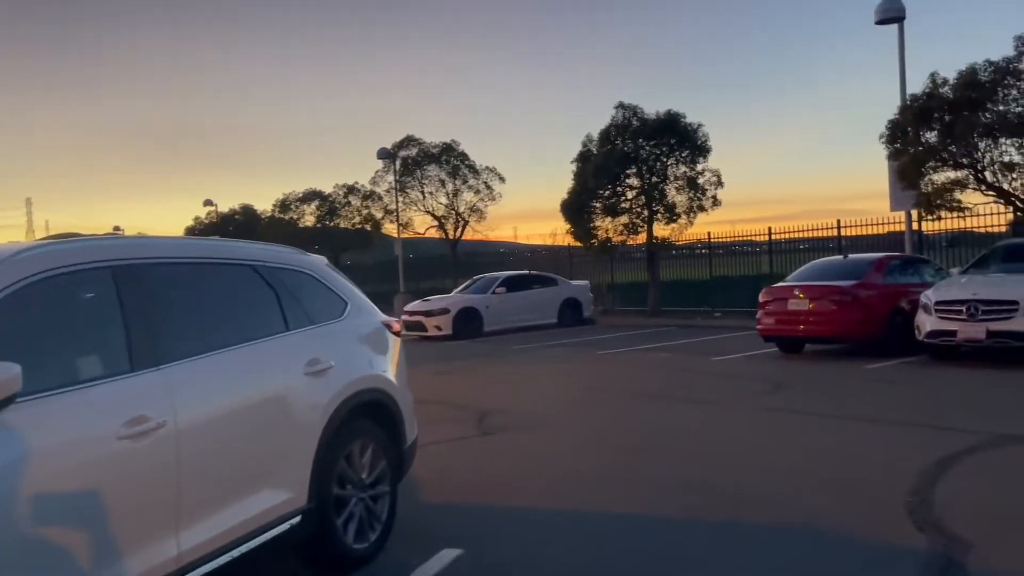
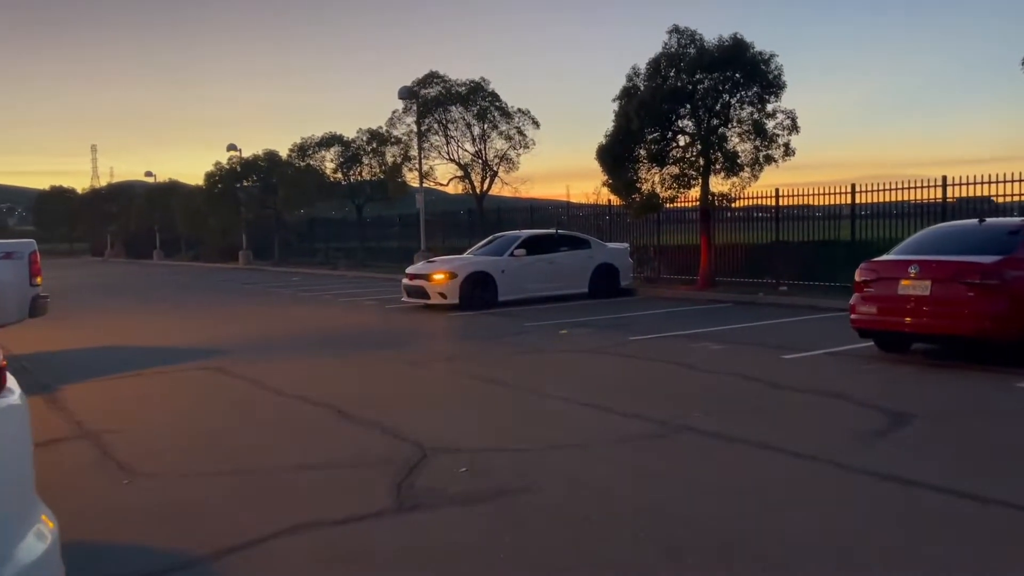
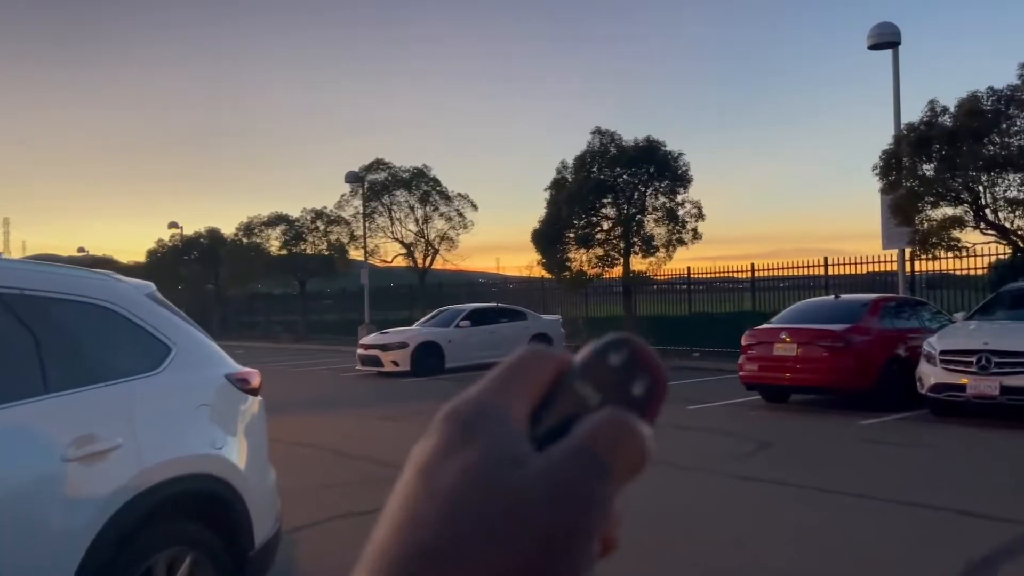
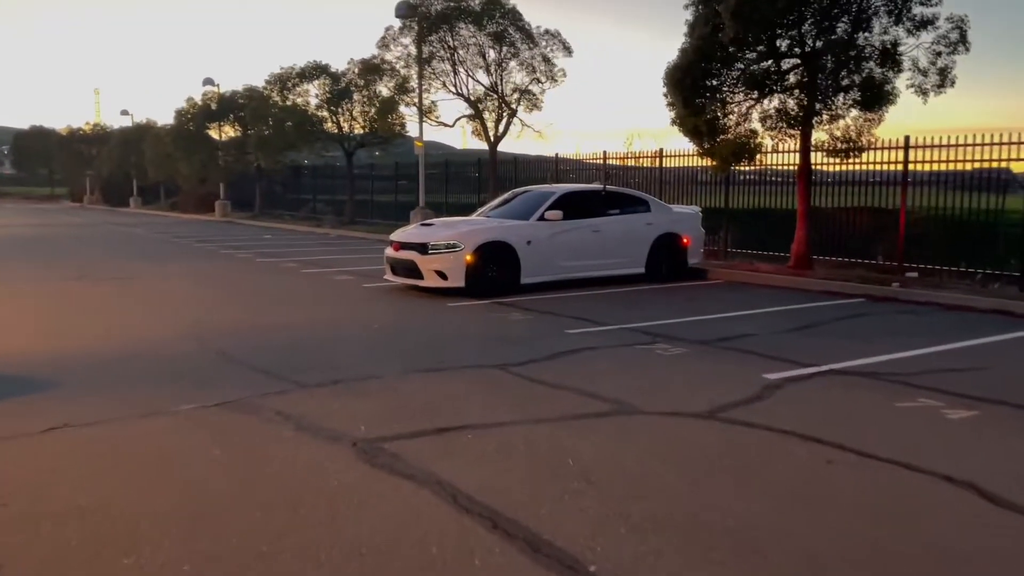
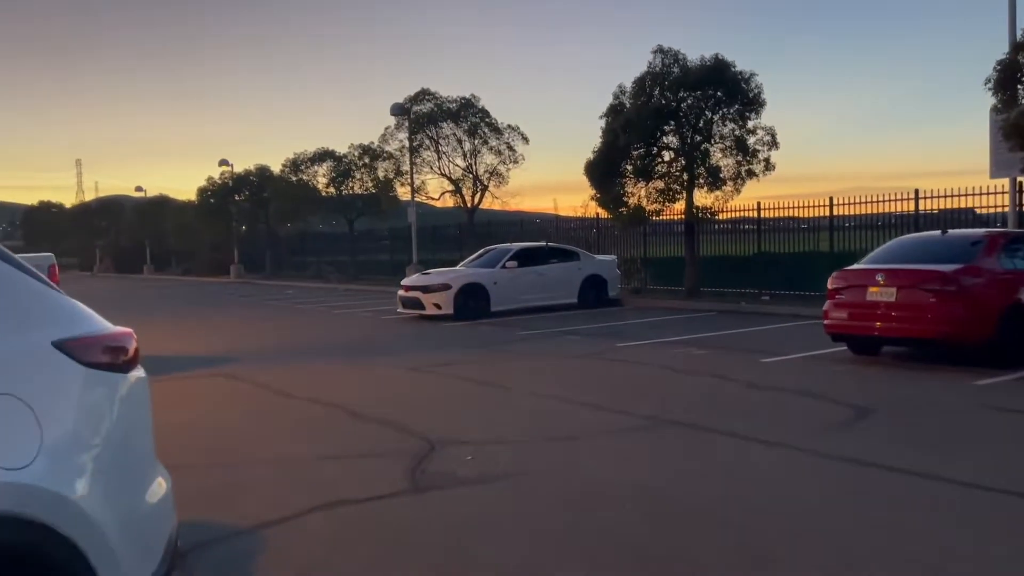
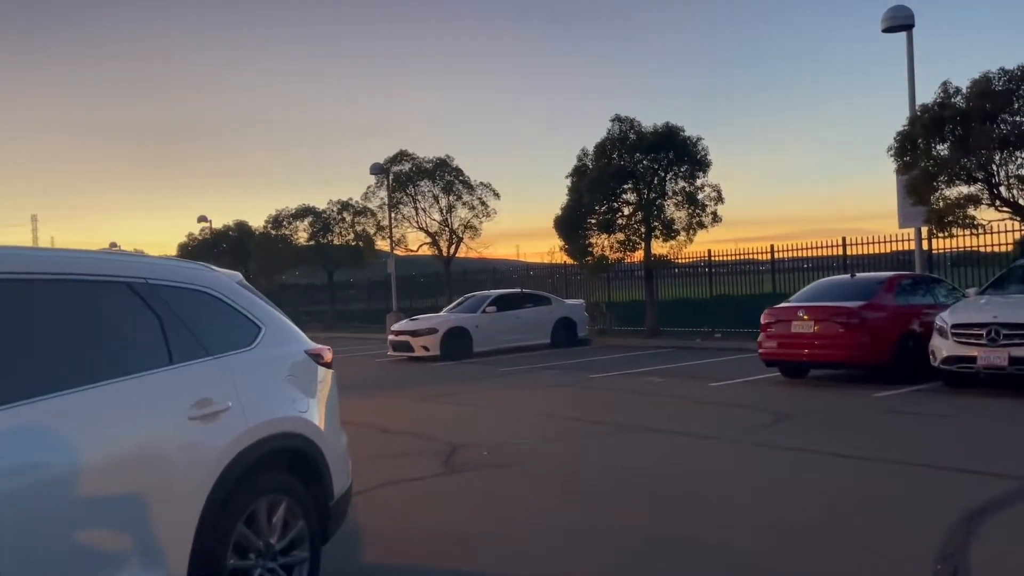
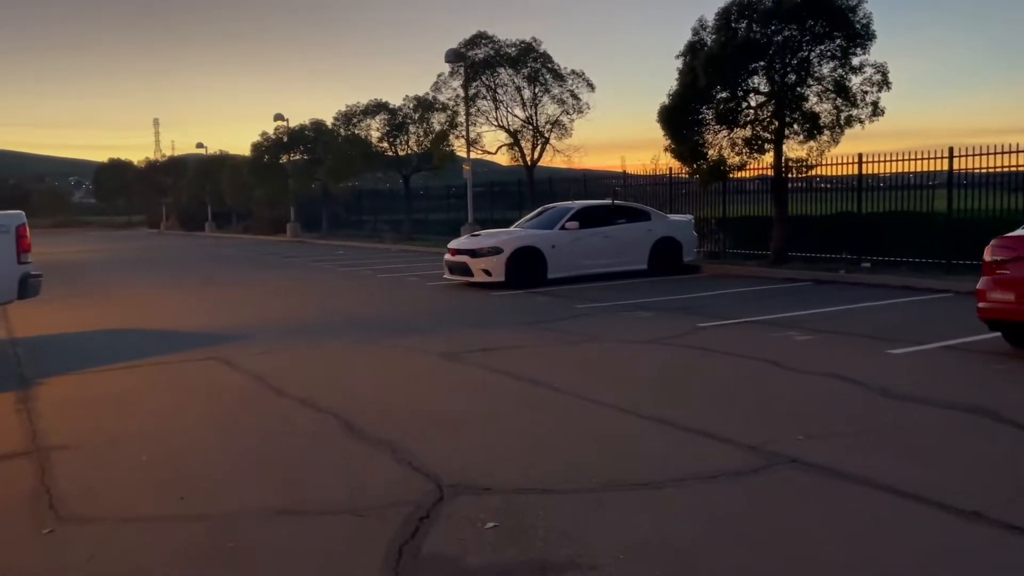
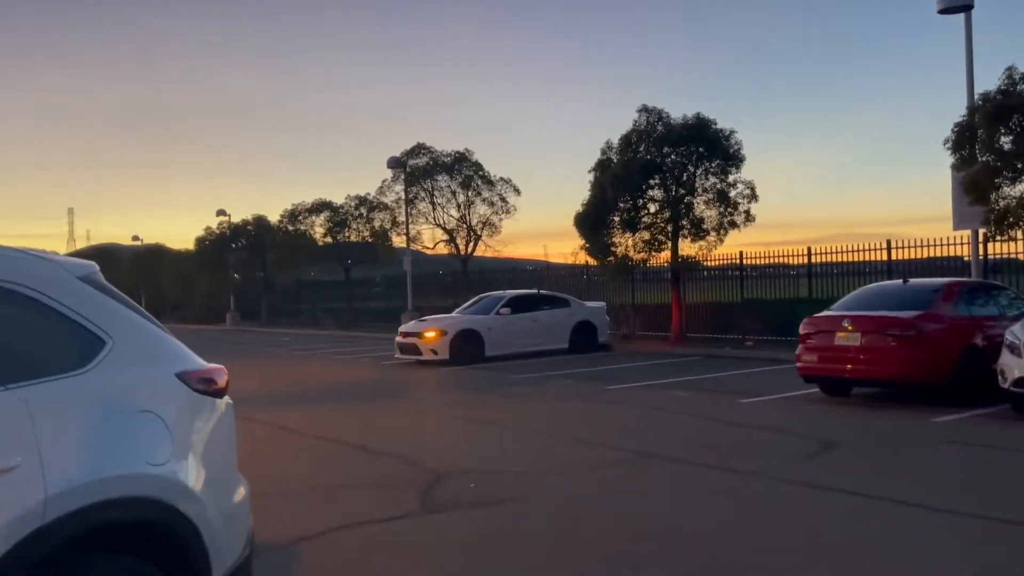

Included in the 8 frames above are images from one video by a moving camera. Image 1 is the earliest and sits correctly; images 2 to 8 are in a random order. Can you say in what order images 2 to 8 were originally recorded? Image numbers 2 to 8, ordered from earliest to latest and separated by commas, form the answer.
6, 3, 8, 5, 2, 7, 4
